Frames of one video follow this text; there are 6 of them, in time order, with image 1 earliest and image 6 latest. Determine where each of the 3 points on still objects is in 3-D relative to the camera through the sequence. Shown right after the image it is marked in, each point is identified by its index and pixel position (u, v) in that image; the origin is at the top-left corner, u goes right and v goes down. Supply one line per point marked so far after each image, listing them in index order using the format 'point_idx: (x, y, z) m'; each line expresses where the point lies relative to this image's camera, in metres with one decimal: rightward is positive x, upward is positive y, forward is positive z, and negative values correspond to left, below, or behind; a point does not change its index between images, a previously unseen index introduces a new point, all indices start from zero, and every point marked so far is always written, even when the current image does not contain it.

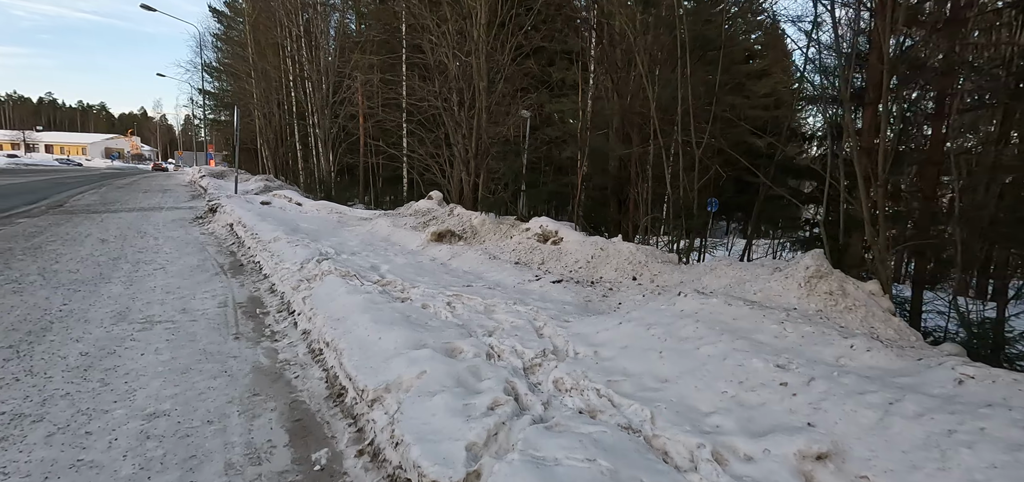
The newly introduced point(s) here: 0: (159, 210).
0: (-11.1, +1.0, +16.7) m
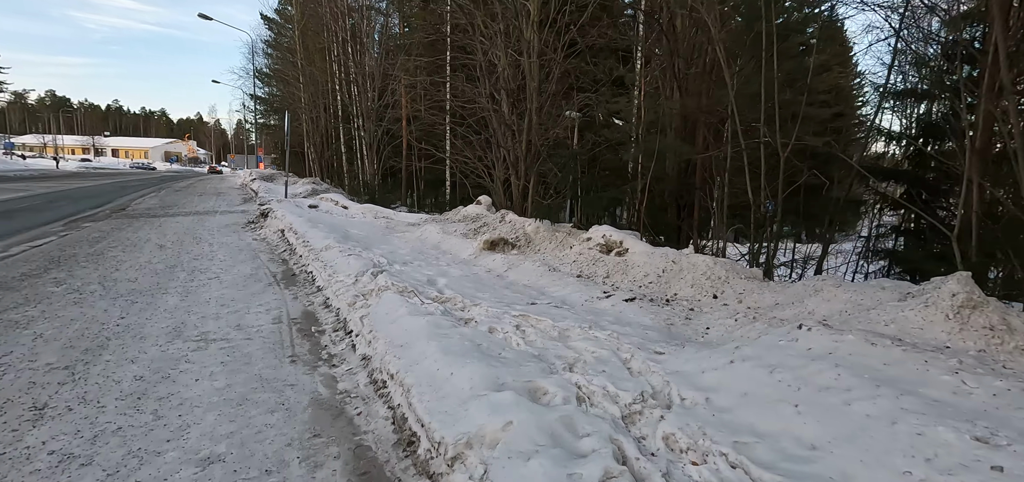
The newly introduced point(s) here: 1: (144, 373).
0: (-9.6, +0.9, +17.0) m
1: (-2.8, -1.0, +4.0) m
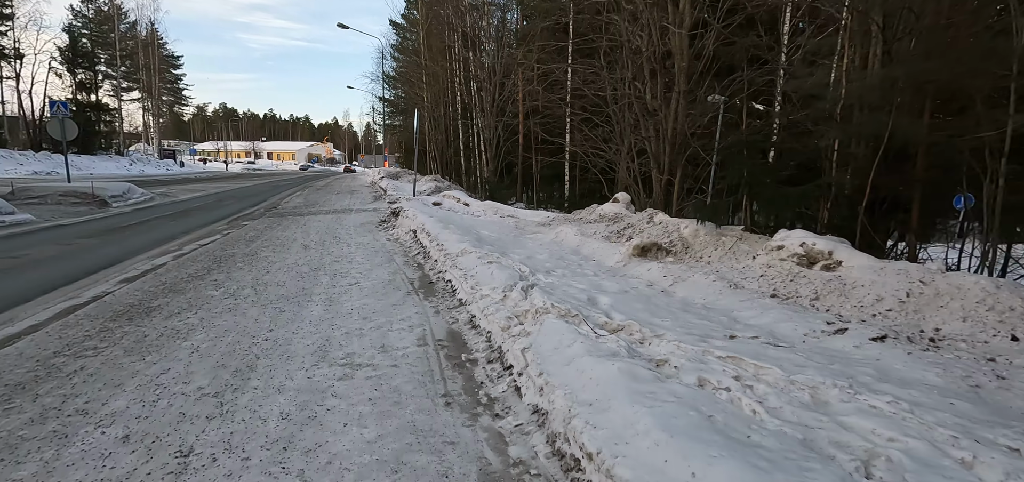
0: (-5.4, +0.9, +17.7) m
1: (-1.5, -1.1, +3.5) m
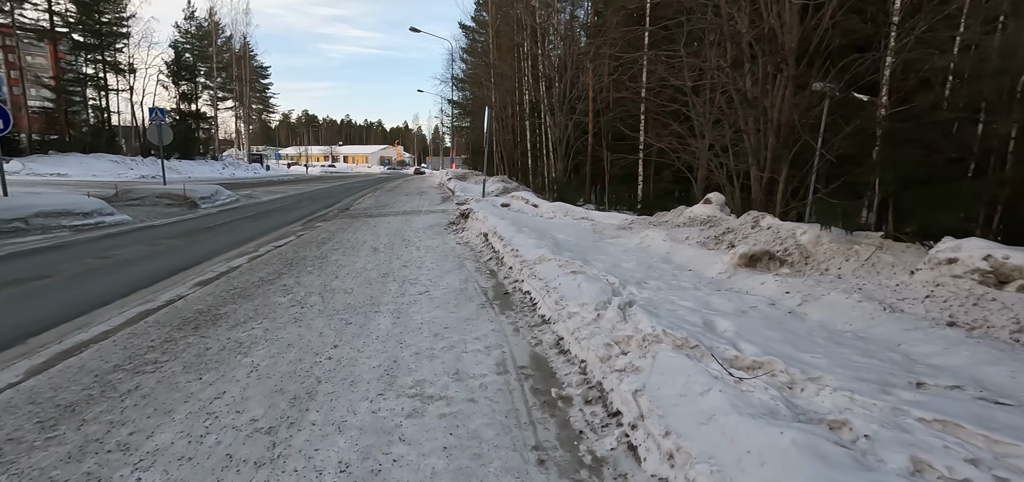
0: (-3.0, +0.9, +17.4) m
1: (-0.9, -1.2, +2.9) m
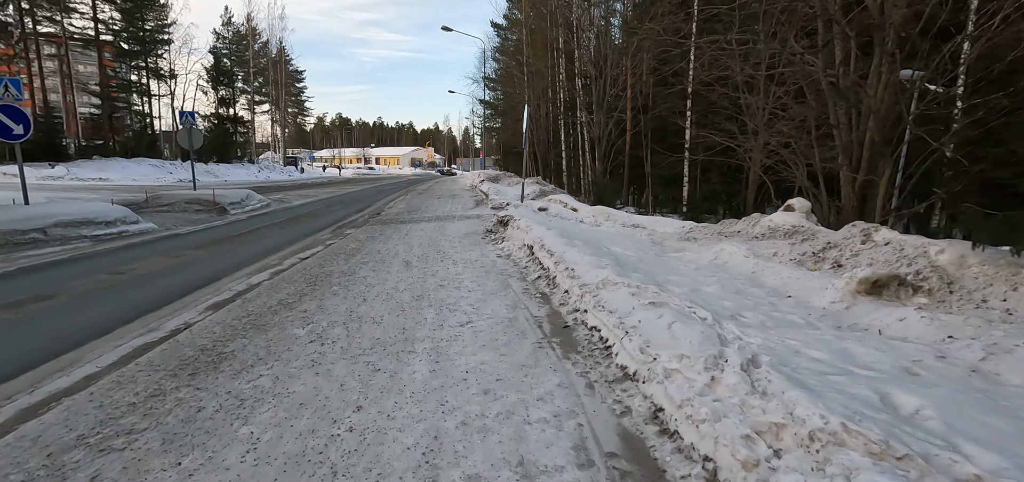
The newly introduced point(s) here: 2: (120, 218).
0: (-1.8, +0.6, +16.4) m
1: (-0.5, -1.4, +1.7) m
2: (-9.7, +0.5, +13.1) m
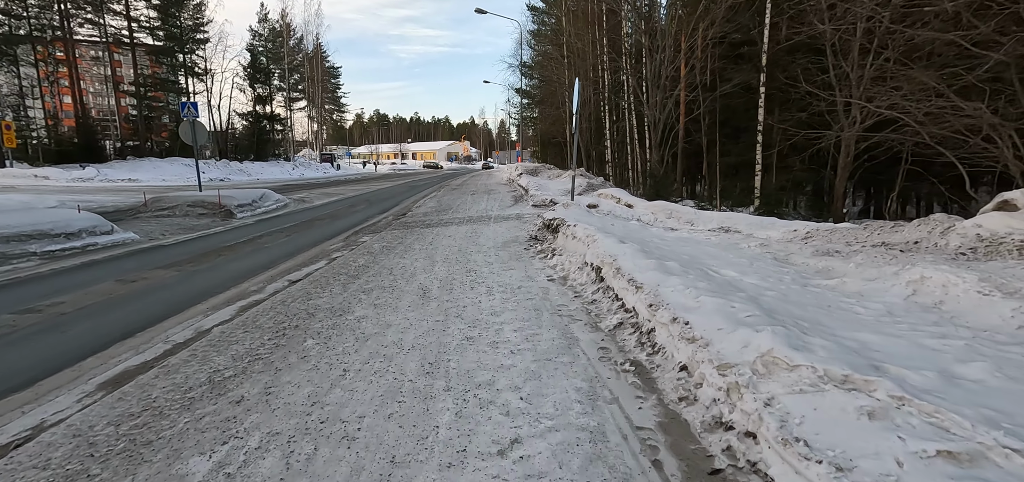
0: (-0.6, +0.5, +13.7) m
1: (-0.2, -1.8, -1.0) m
2: (-8.7, +0.2, +11.0) m
